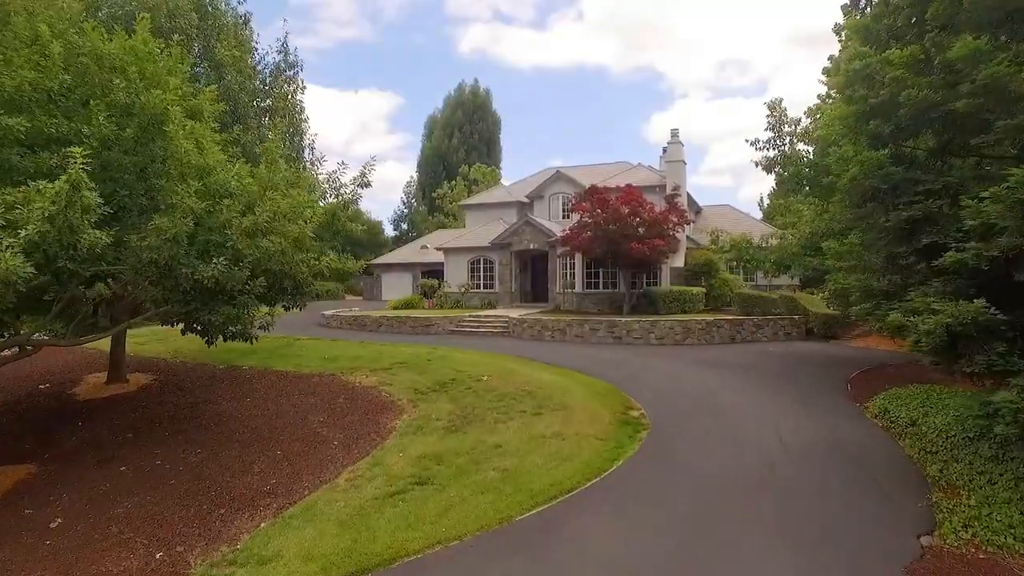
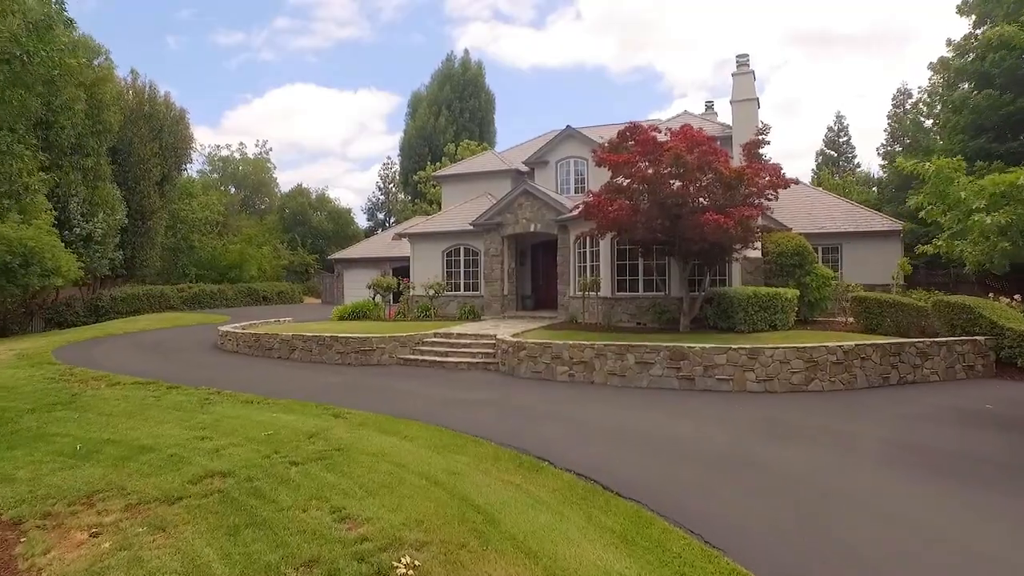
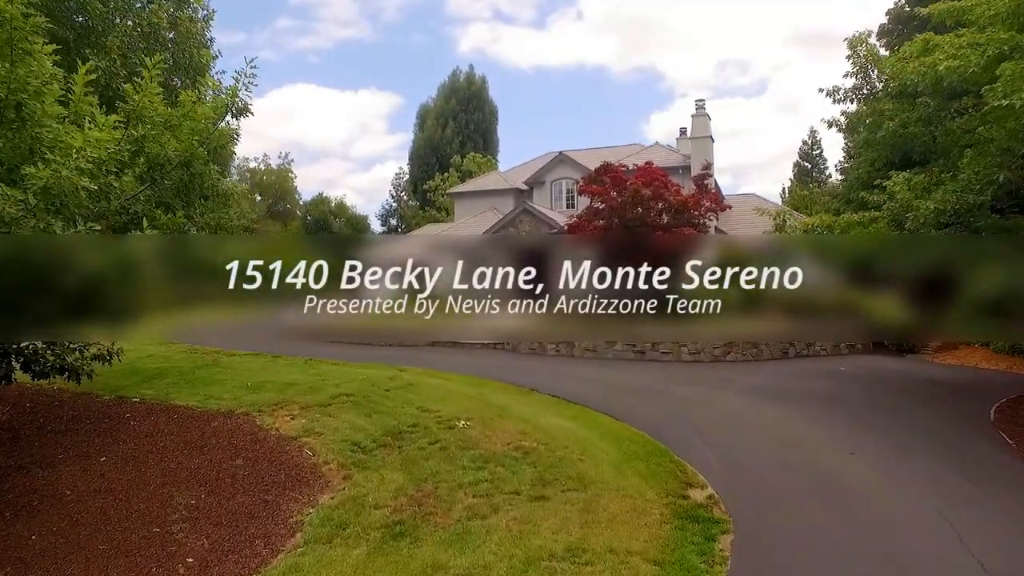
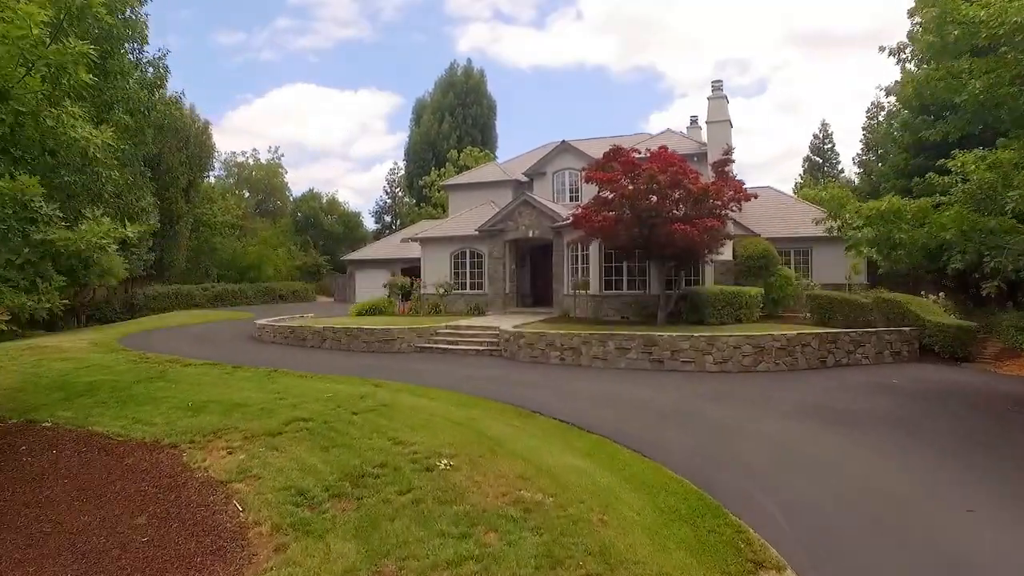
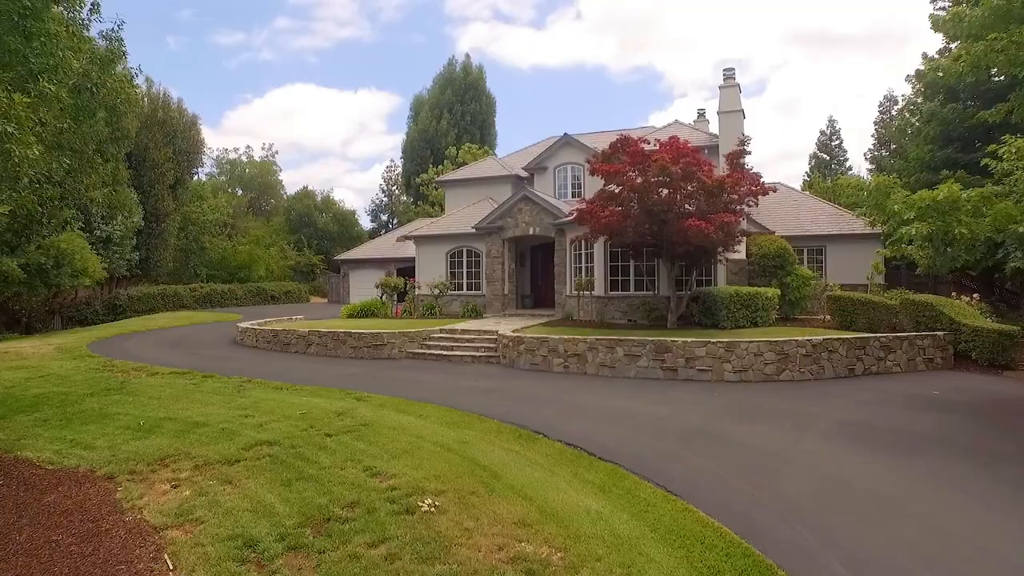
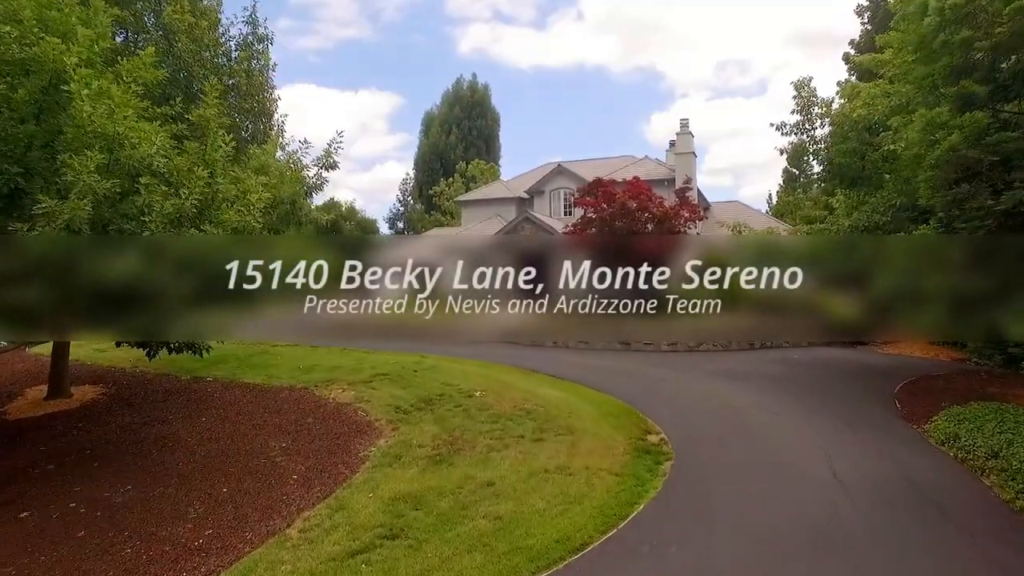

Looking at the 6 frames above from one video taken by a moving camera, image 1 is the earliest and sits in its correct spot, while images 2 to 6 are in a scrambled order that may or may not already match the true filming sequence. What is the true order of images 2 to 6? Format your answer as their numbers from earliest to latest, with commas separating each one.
6, 3, 4, 5, 2
